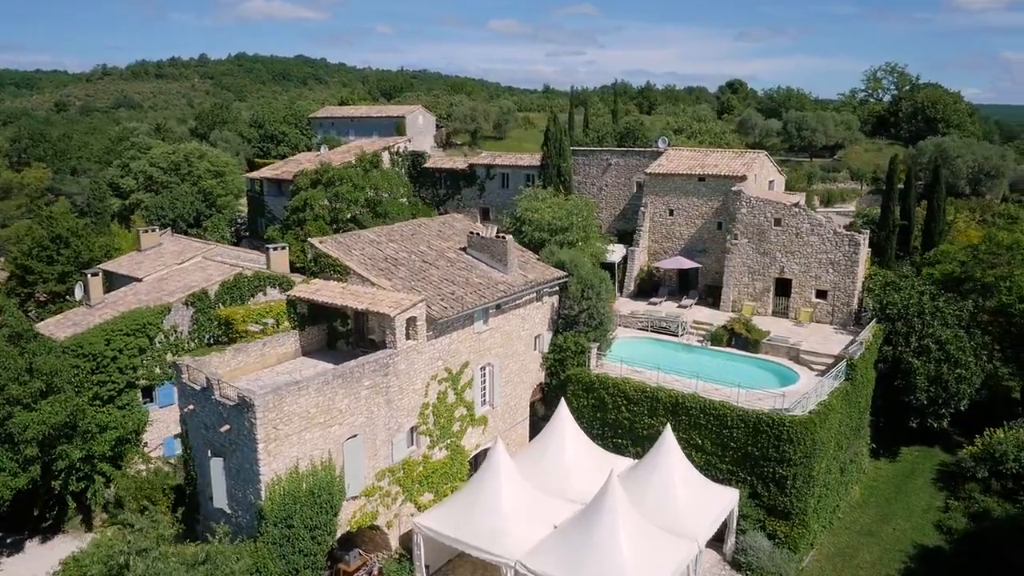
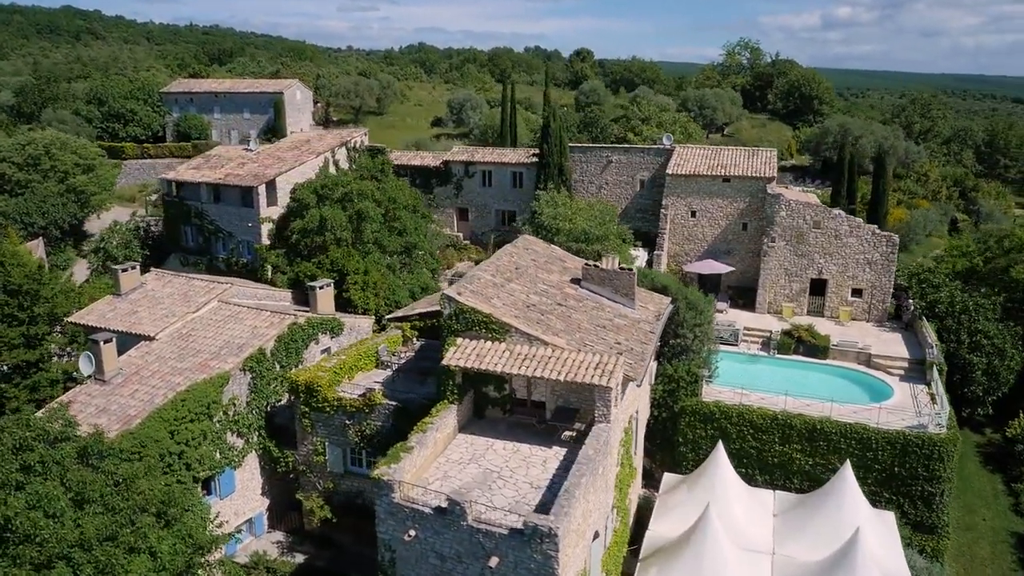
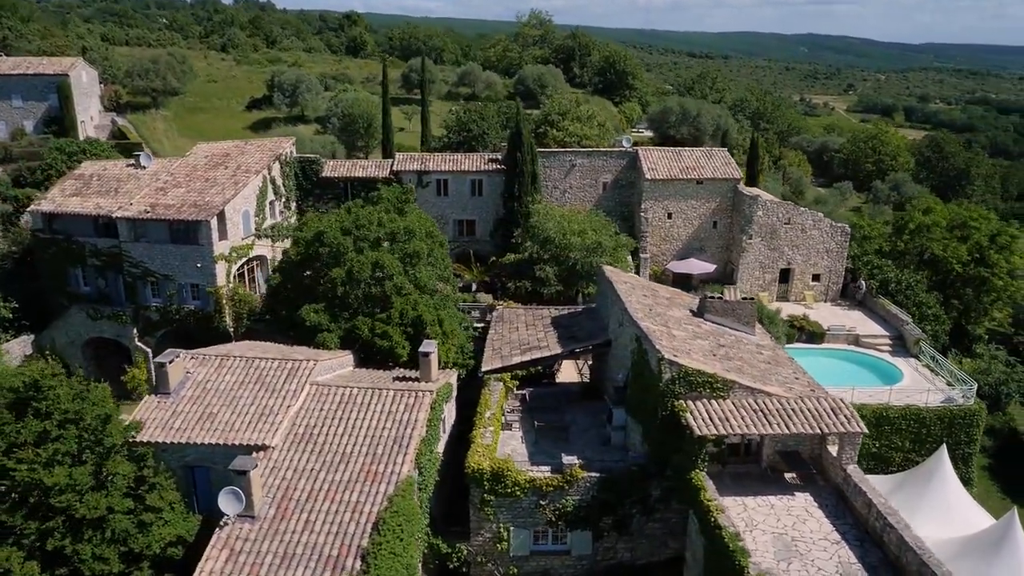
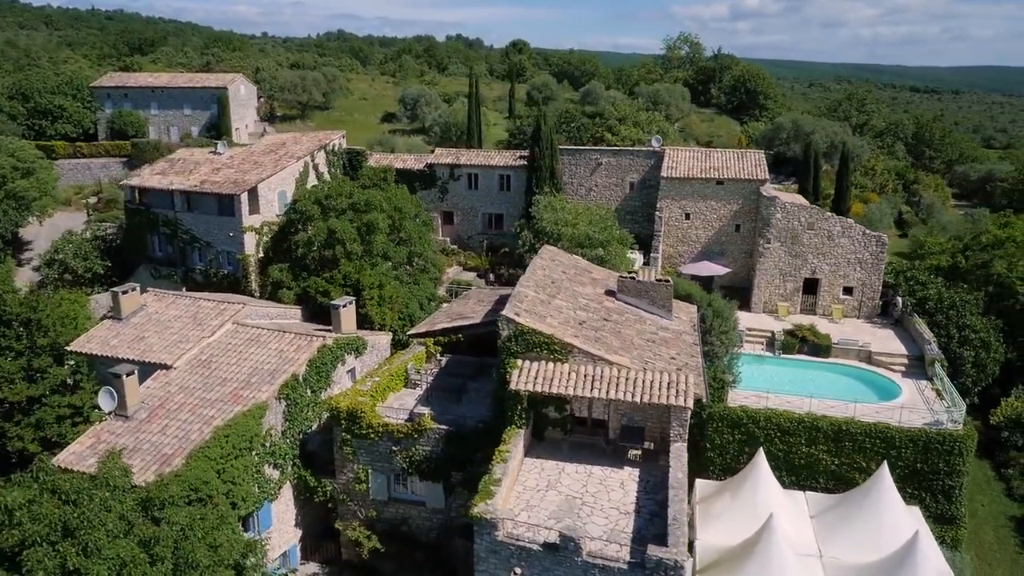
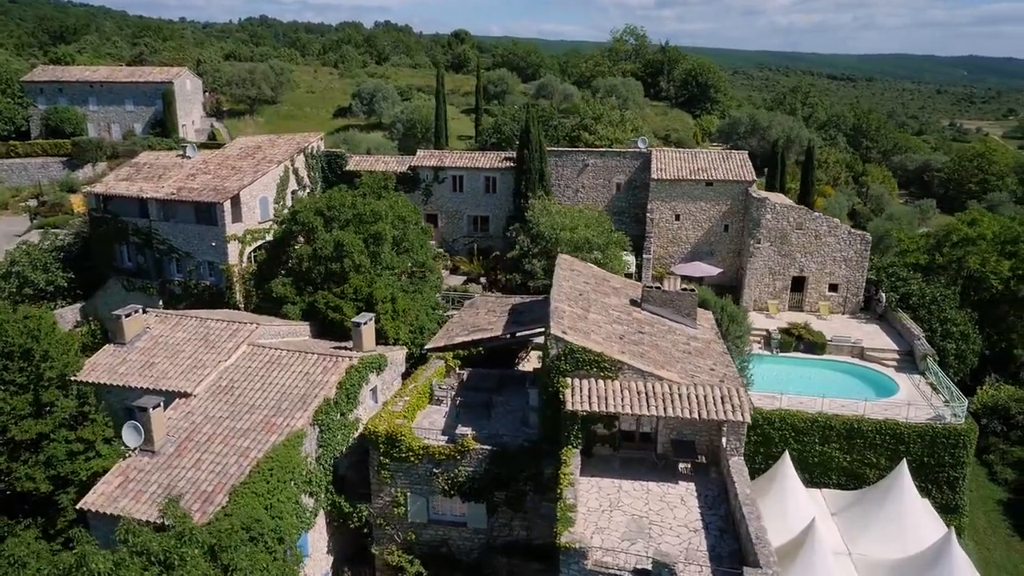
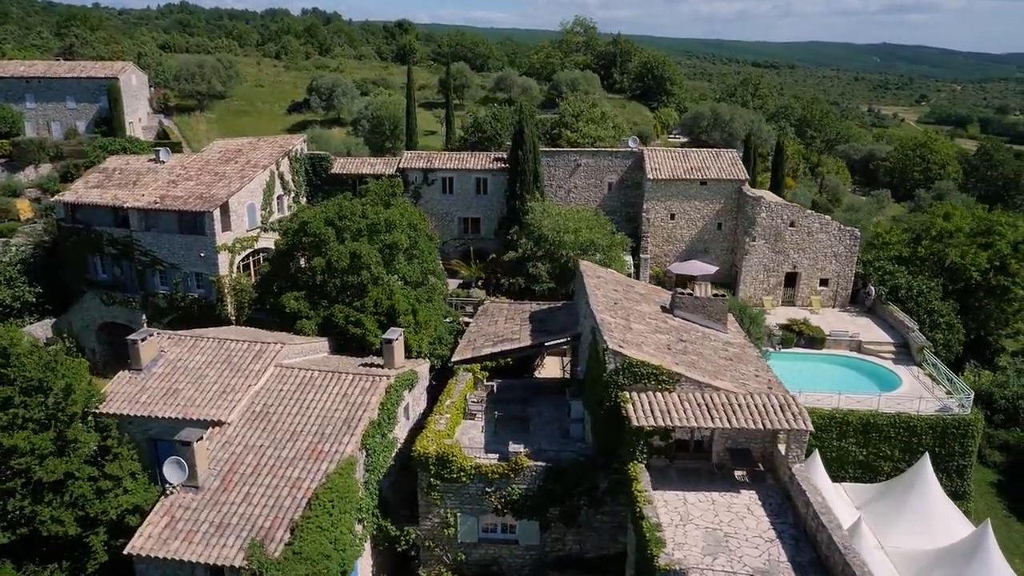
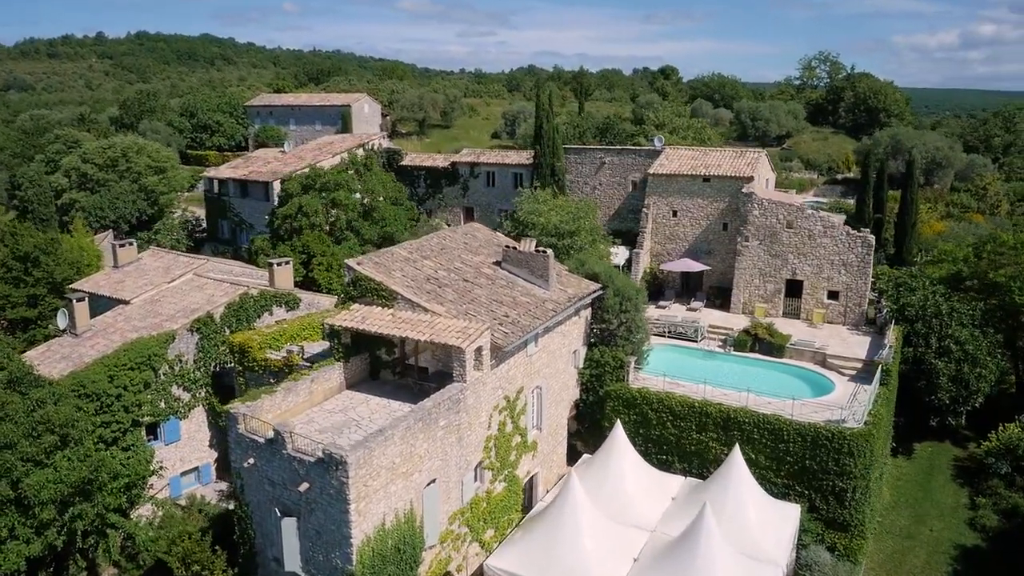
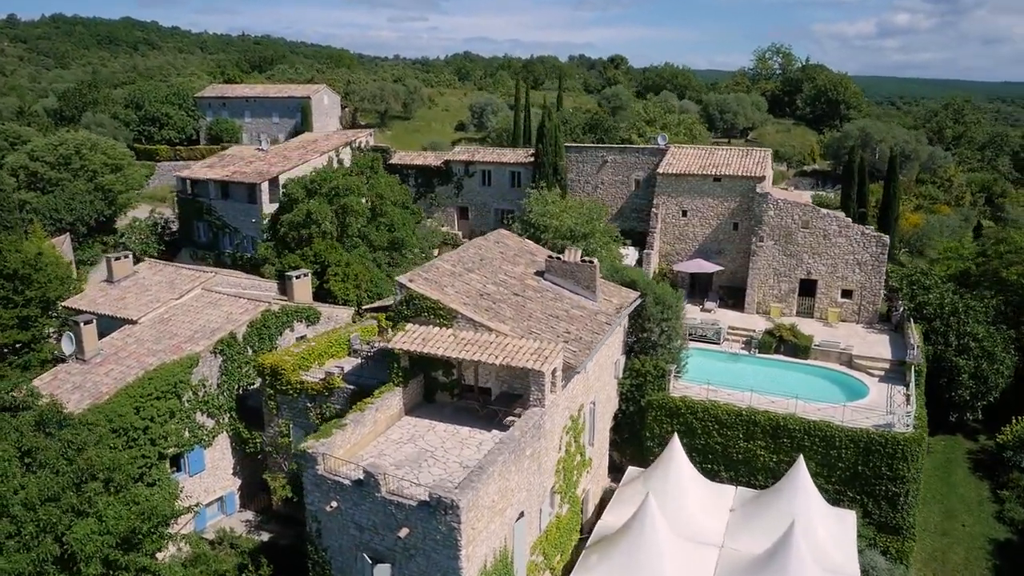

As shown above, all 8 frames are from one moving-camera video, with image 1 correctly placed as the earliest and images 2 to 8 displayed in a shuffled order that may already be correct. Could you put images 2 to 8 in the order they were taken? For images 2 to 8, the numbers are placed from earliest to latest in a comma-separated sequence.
7, 8, 2, 4, 5, 6, 3
